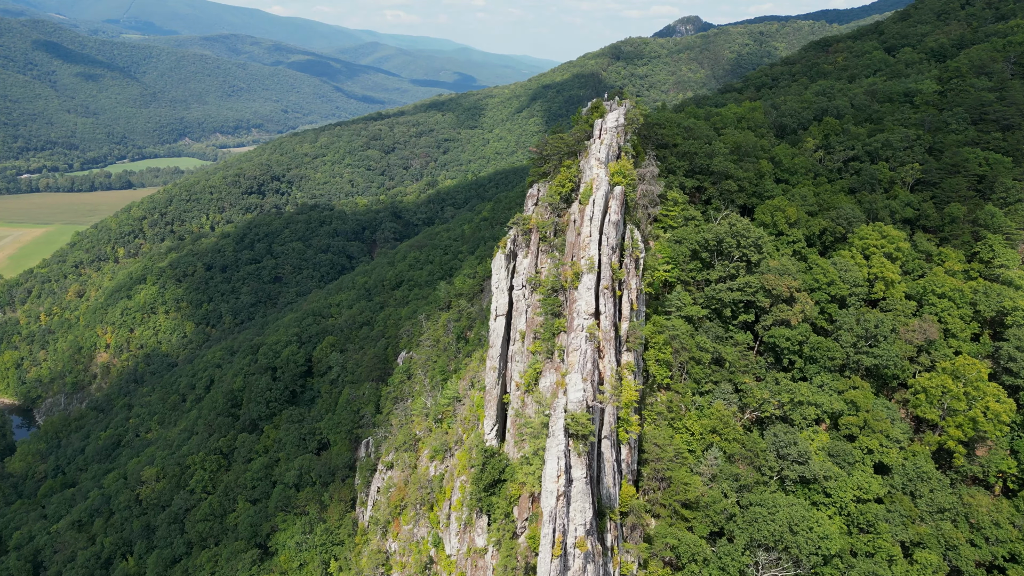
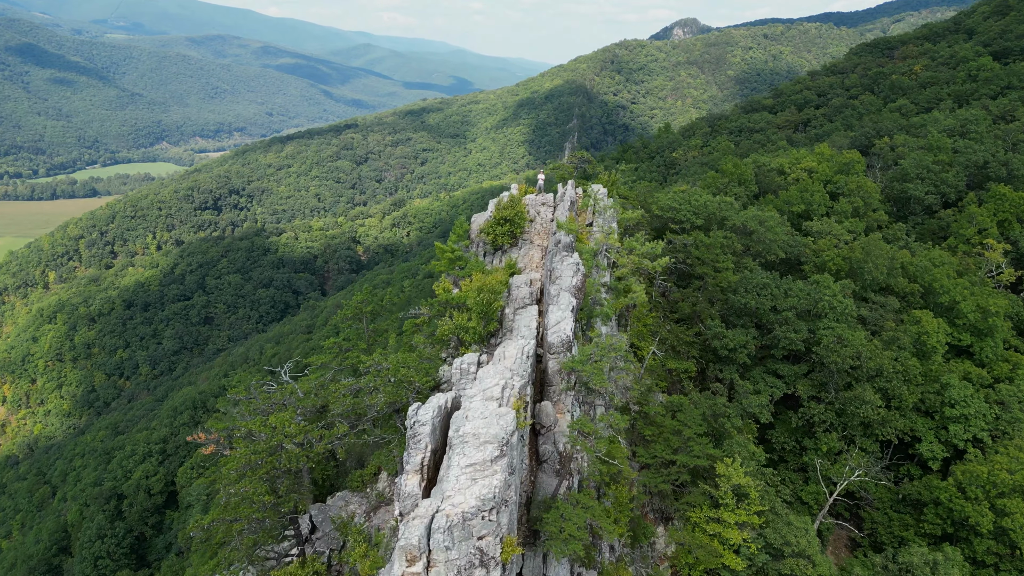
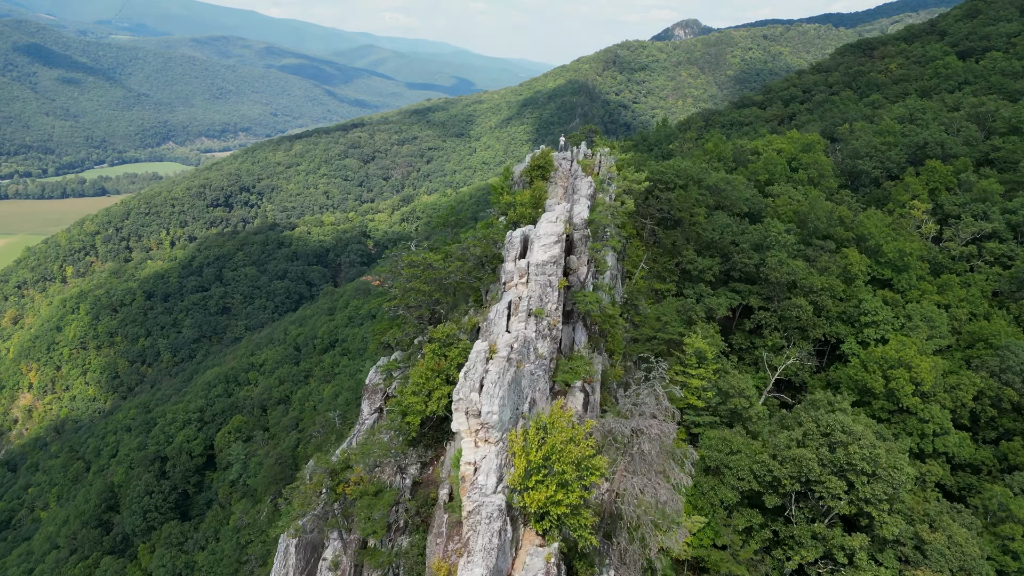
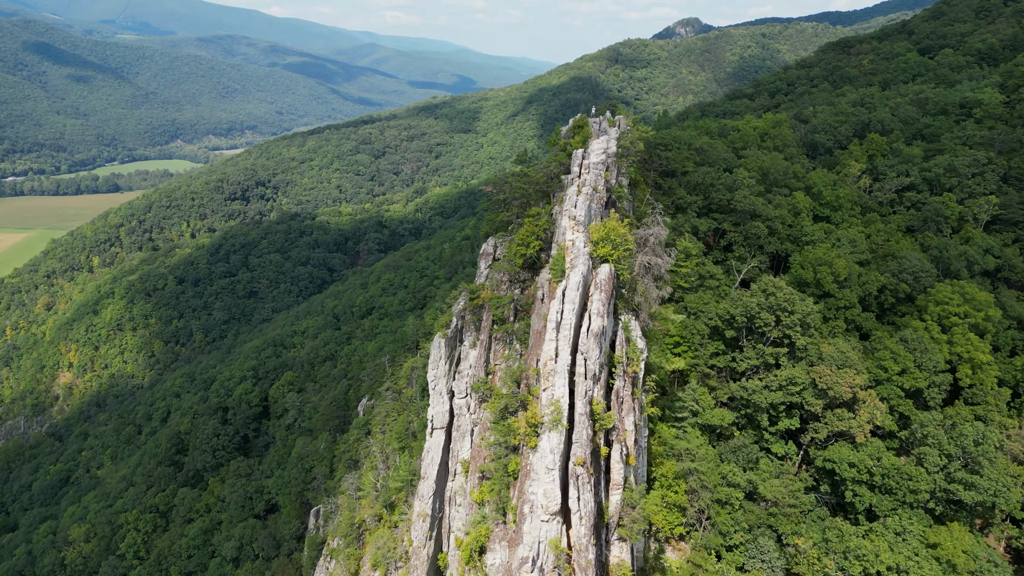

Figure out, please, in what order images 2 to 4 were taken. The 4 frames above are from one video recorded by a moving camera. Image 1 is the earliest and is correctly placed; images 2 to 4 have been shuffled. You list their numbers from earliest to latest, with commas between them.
4, 3, 2
